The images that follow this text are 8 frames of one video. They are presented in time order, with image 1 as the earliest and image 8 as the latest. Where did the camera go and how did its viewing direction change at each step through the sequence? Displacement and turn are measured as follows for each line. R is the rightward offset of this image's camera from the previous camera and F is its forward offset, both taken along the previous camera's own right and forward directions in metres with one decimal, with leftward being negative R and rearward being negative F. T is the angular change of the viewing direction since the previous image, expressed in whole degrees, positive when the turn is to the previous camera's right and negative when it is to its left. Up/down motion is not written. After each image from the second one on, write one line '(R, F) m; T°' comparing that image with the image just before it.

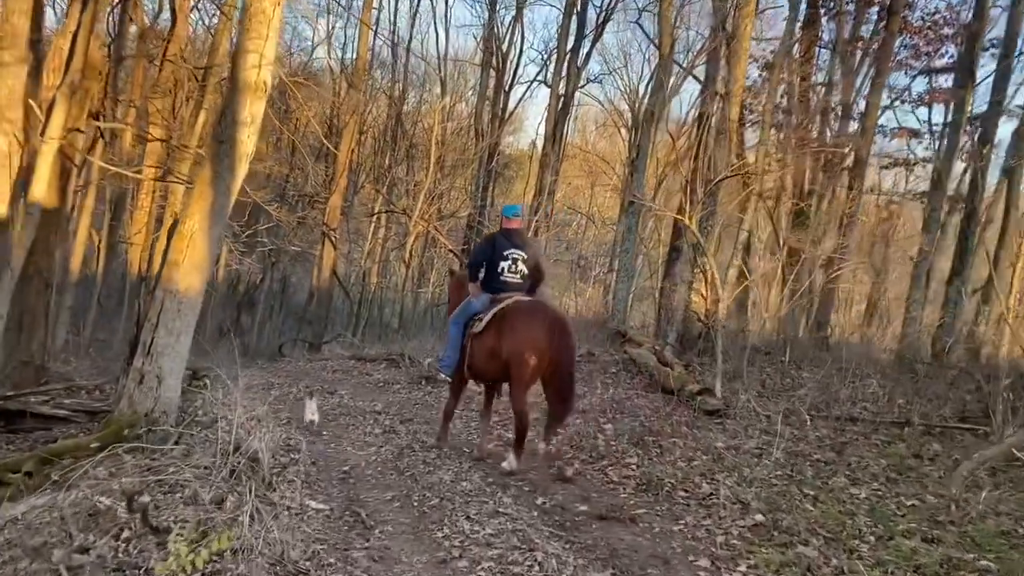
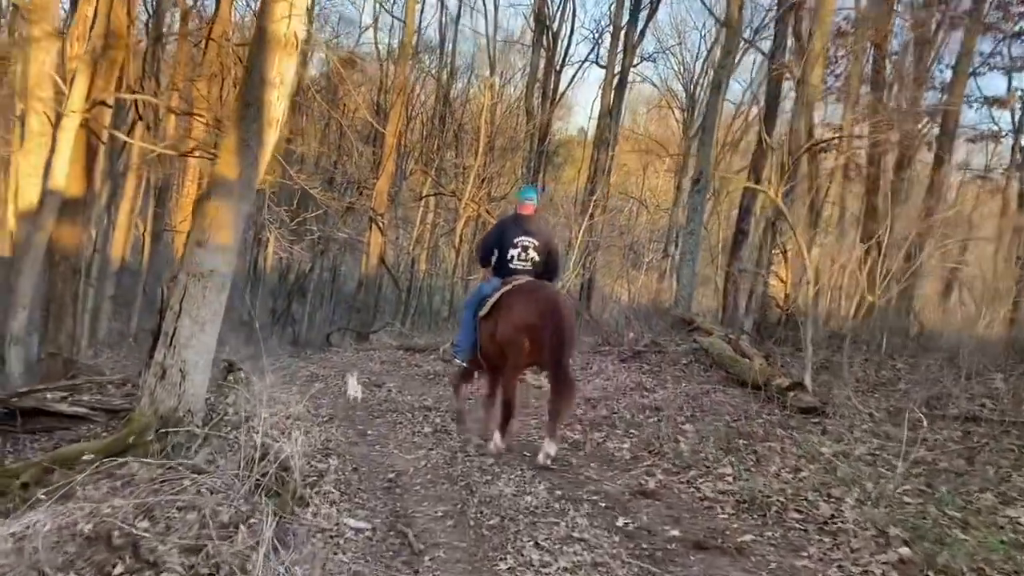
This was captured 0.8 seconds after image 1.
(-0.2, +1.1) m; -3°
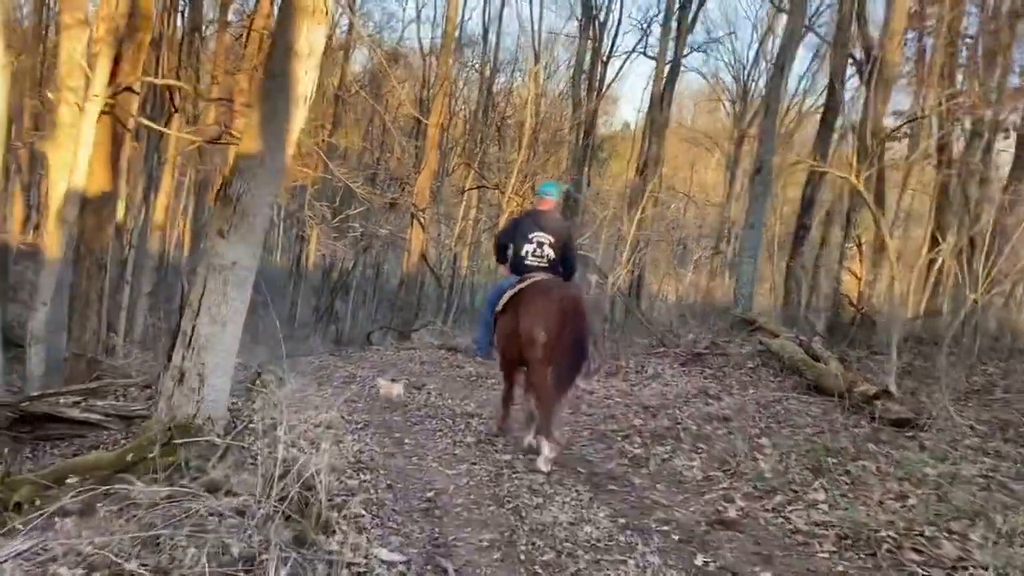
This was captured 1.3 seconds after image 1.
(-0.1, +0.8) m; -3°
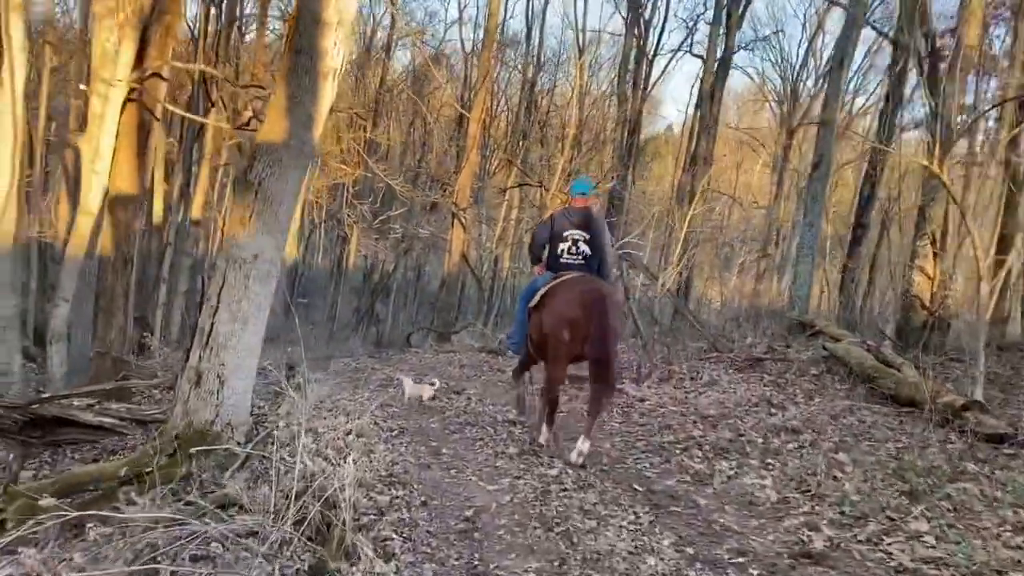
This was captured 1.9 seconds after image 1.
(-0.1, +0.7) m; -3°
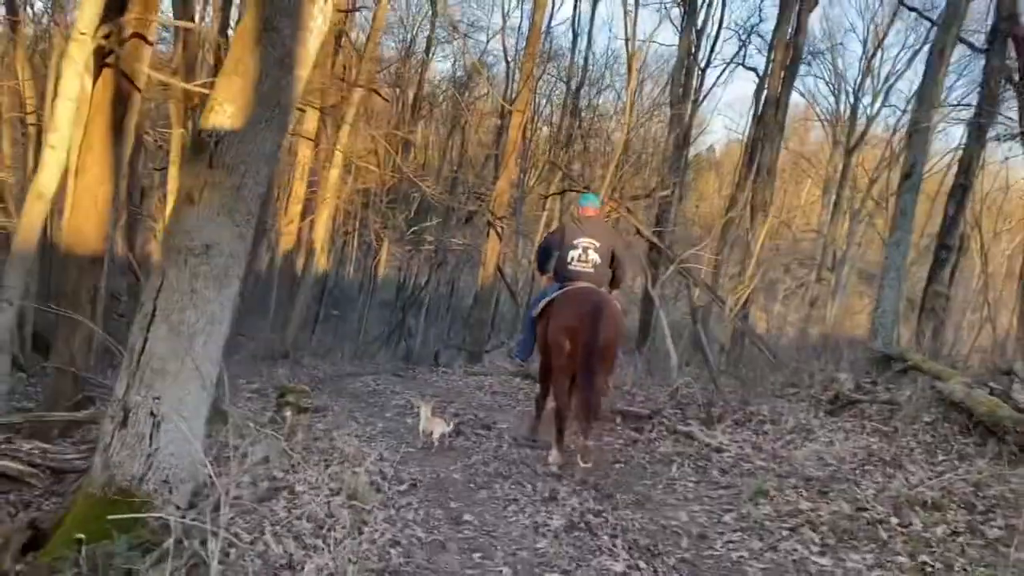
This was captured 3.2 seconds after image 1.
(-0.1, +1.8) m; -2°
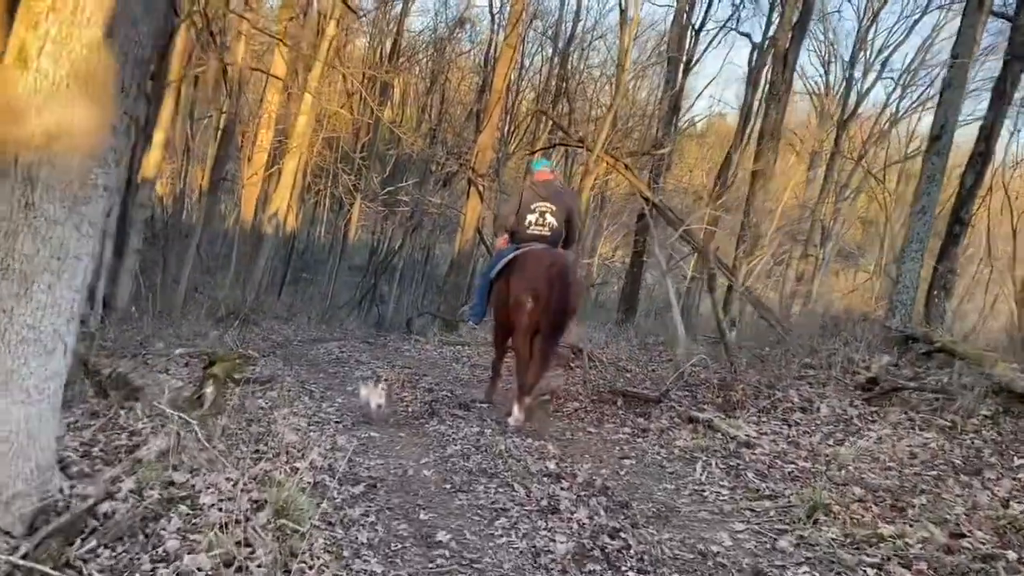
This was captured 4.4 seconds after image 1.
(-0.1, +1.4) m; +2°
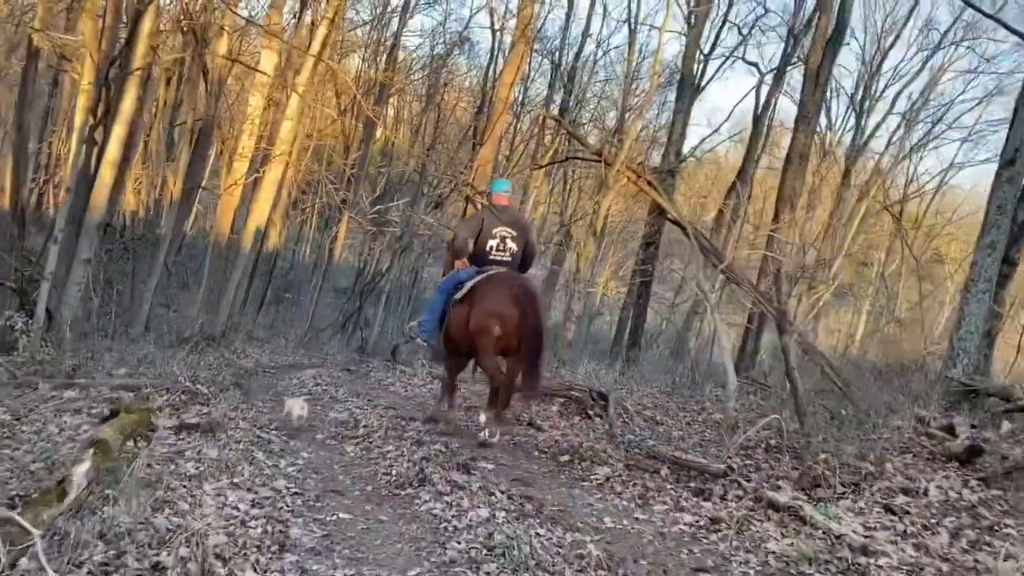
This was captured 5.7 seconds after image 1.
(-0.2, +1.7) m; +1°
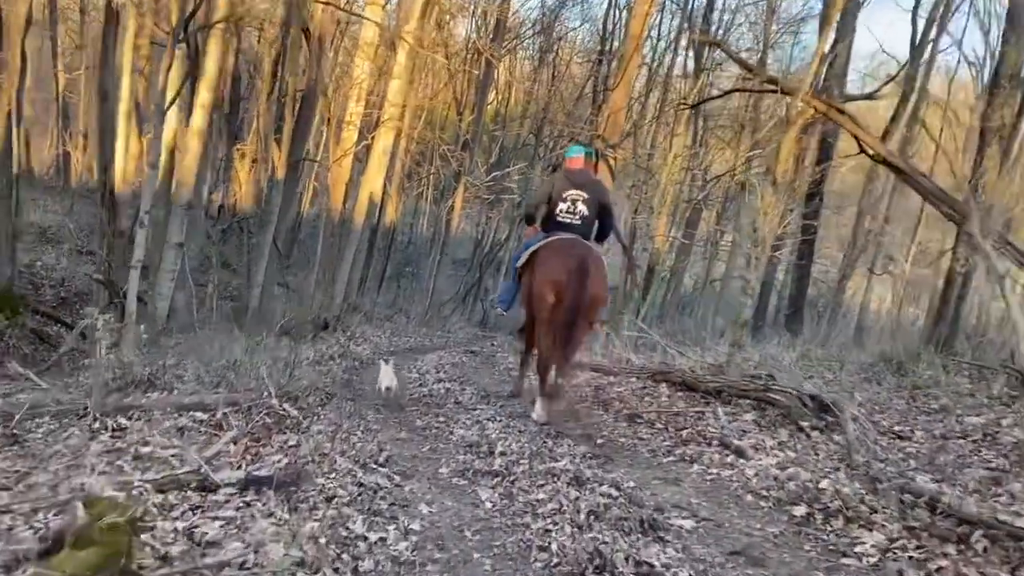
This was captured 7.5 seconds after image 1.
(-0.4, +2.0) m; -8°
